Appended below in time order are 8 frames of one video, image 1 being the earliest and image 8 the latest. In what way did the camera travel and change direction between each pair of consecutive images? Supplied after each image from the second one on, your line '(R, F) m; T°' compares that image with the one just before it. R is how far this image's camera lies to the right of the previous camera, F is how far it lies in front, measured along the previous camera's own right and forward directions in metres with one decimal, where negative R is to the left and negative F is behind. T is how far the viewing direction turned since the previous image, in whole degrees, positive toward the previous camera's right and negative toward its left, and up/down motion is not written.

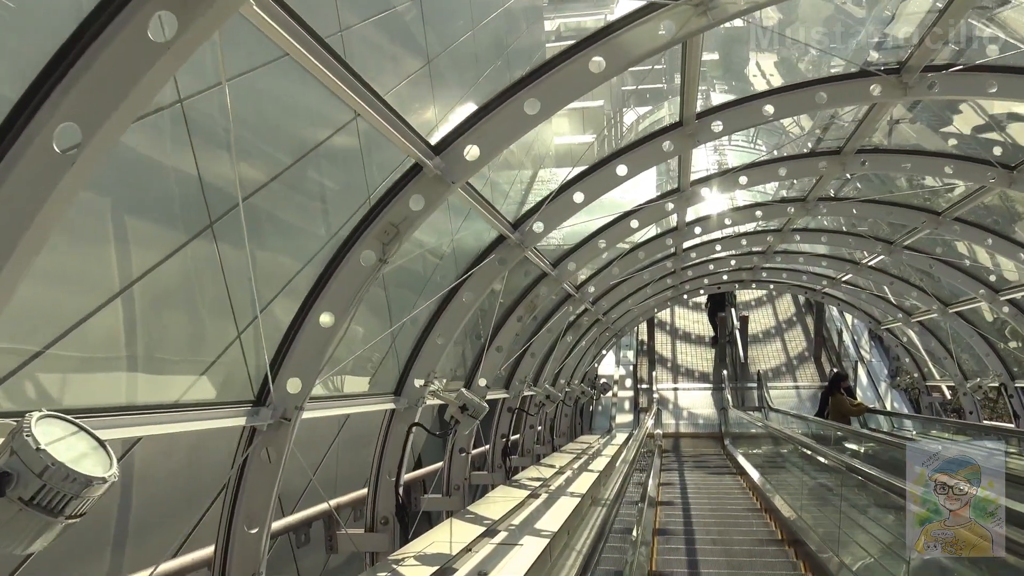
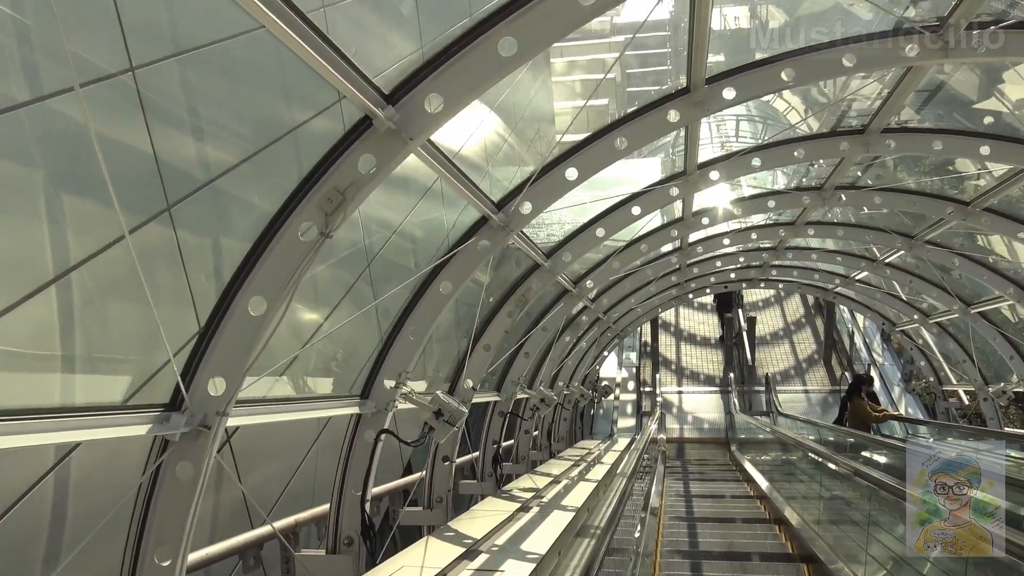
(+0.1, +0.6) m; 0°
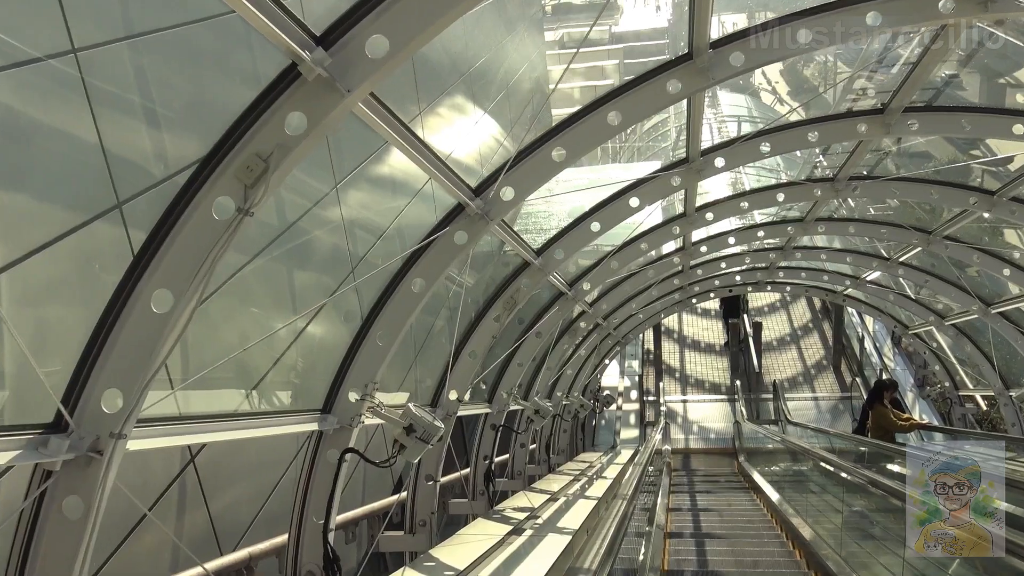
(+0.1, +0.6) m; 0°
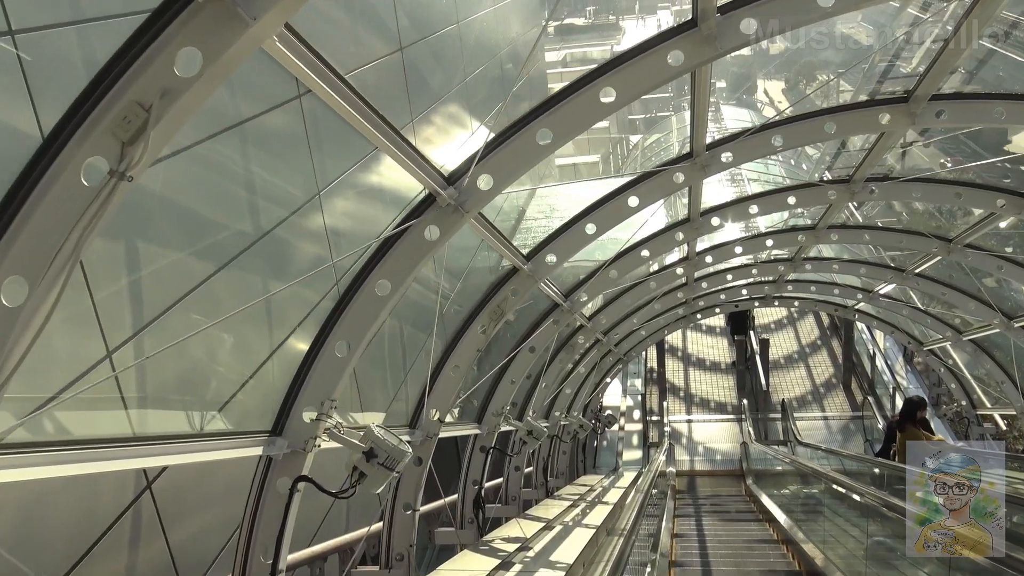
(+0.1, +0.5) m; 0°
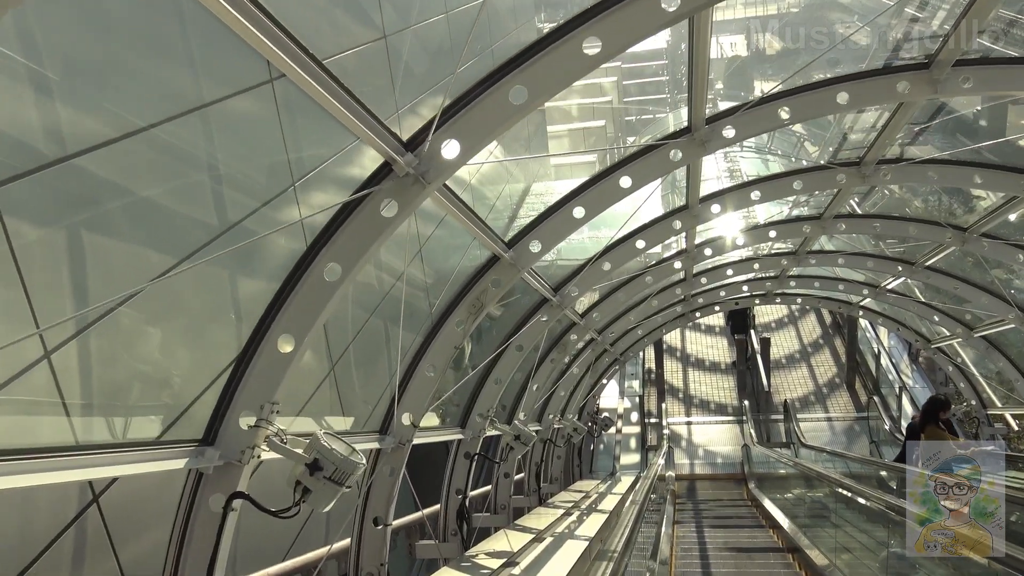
(+0.1, +0.5) m; 0°
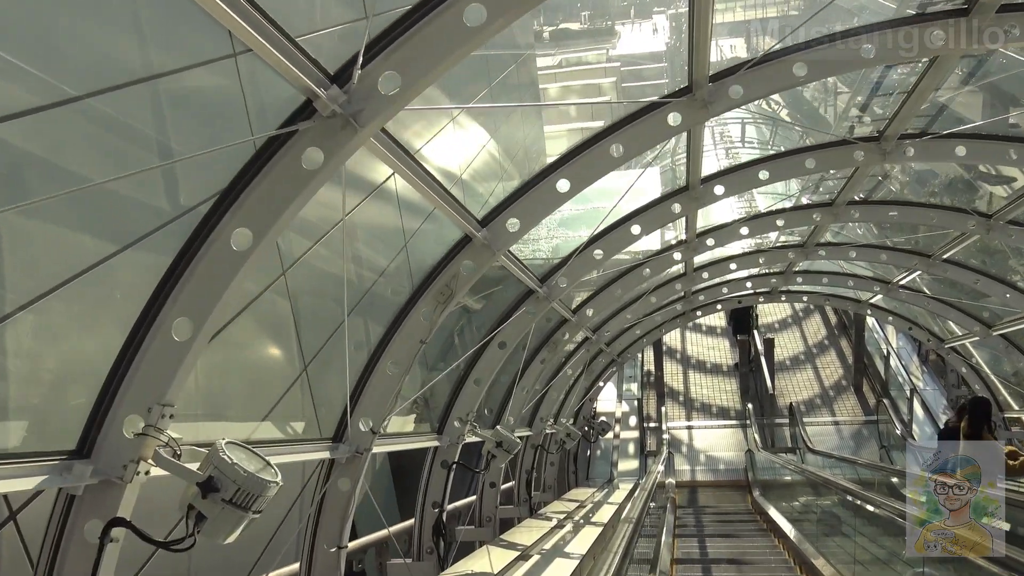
(+0.1, +0.6) m; 0°
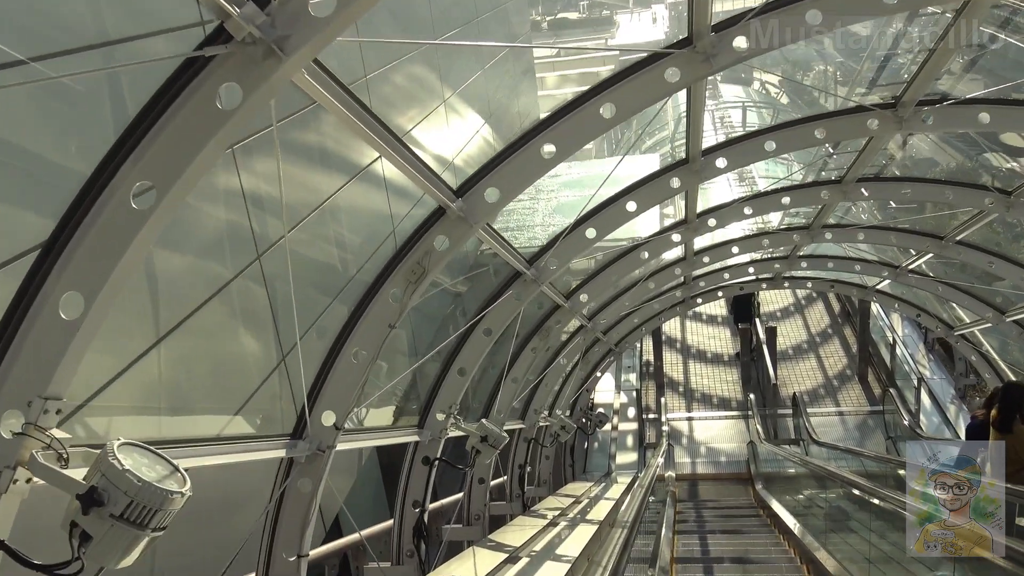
(+0.1, +0.4) m; 0°
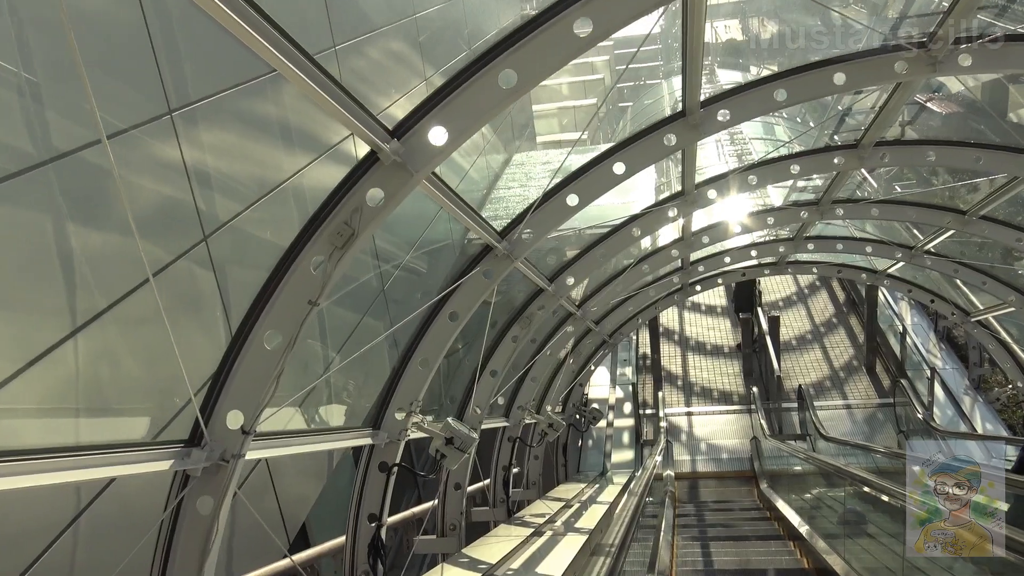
(+0.1, +0.8) m; 0°
